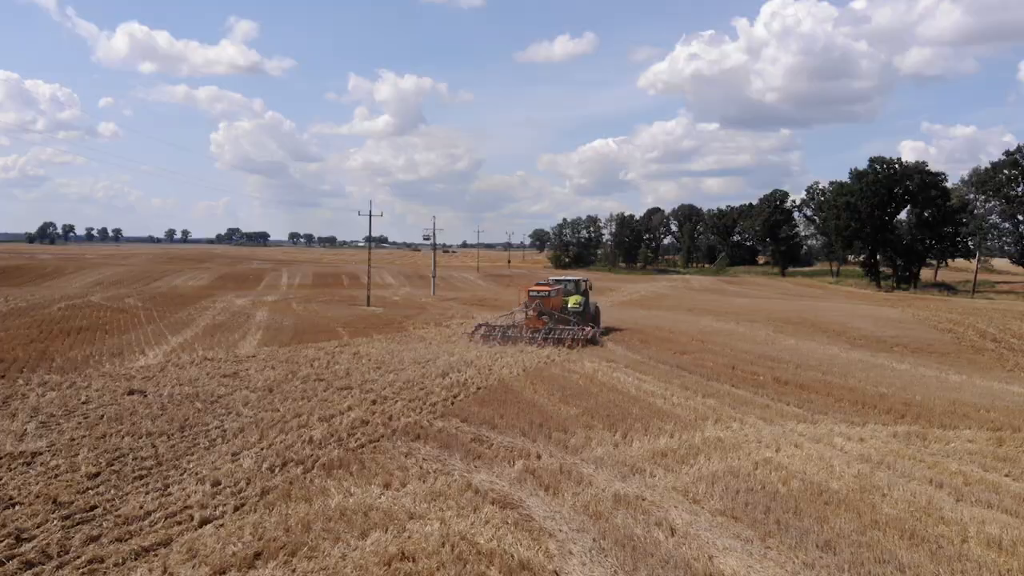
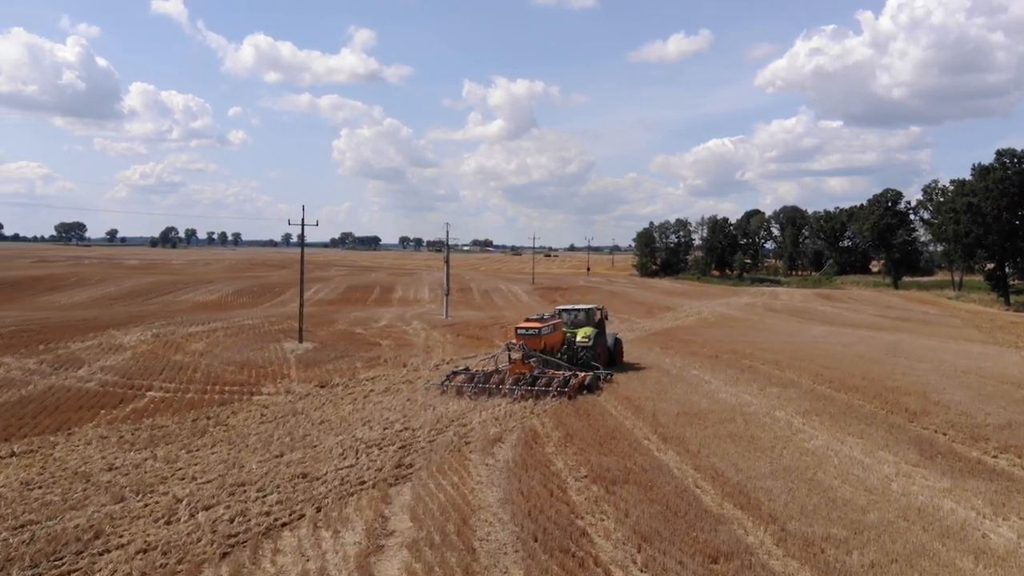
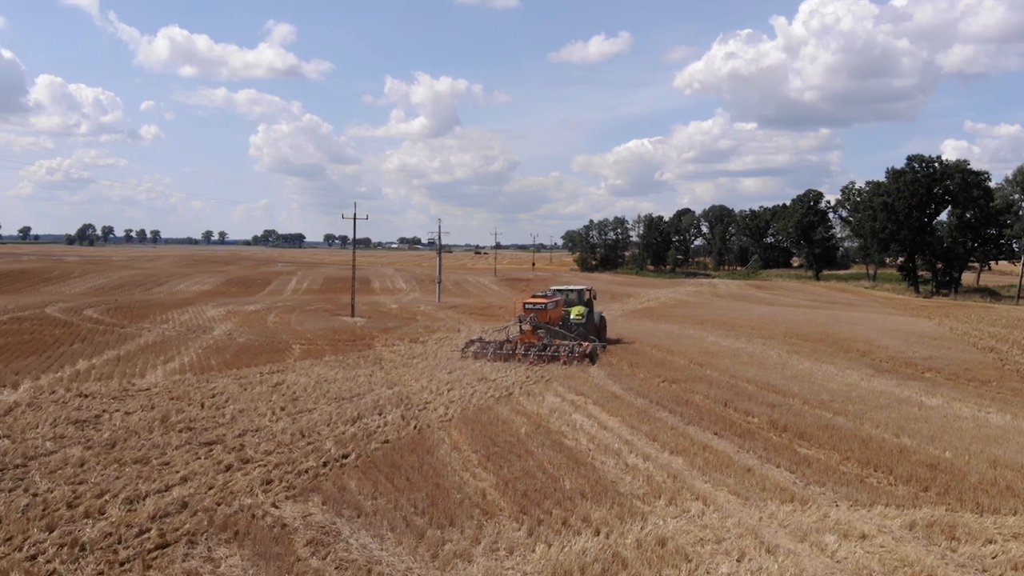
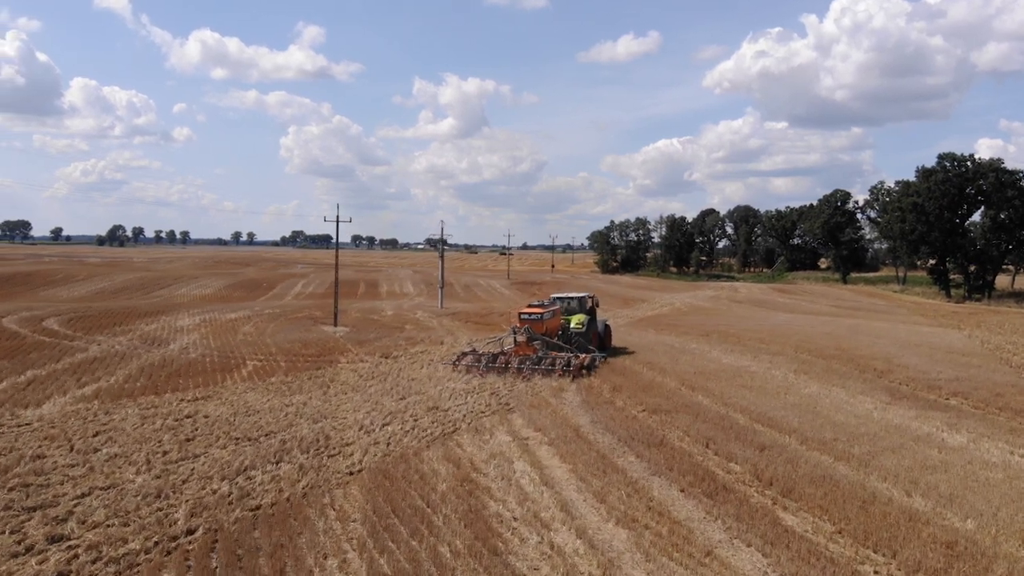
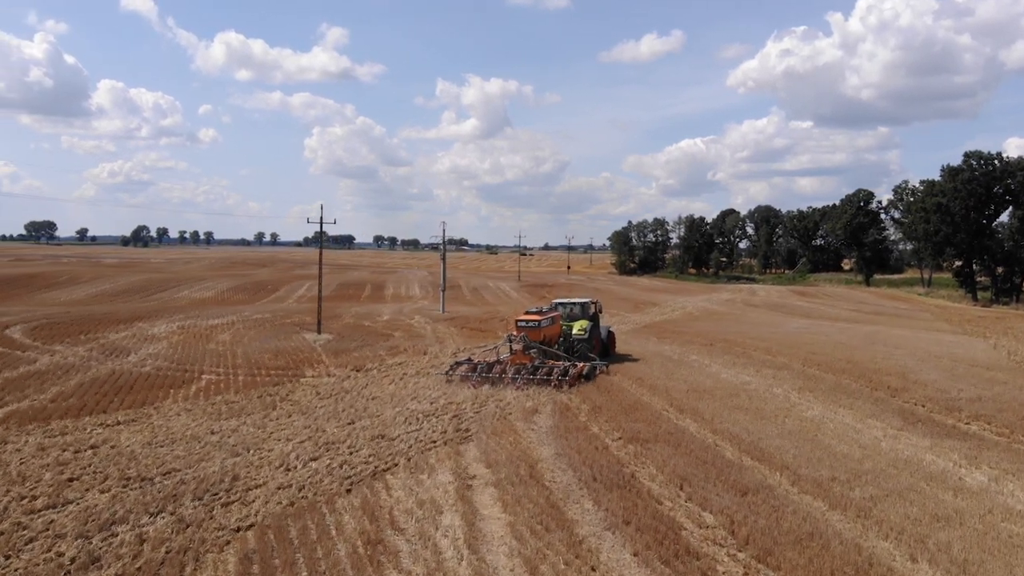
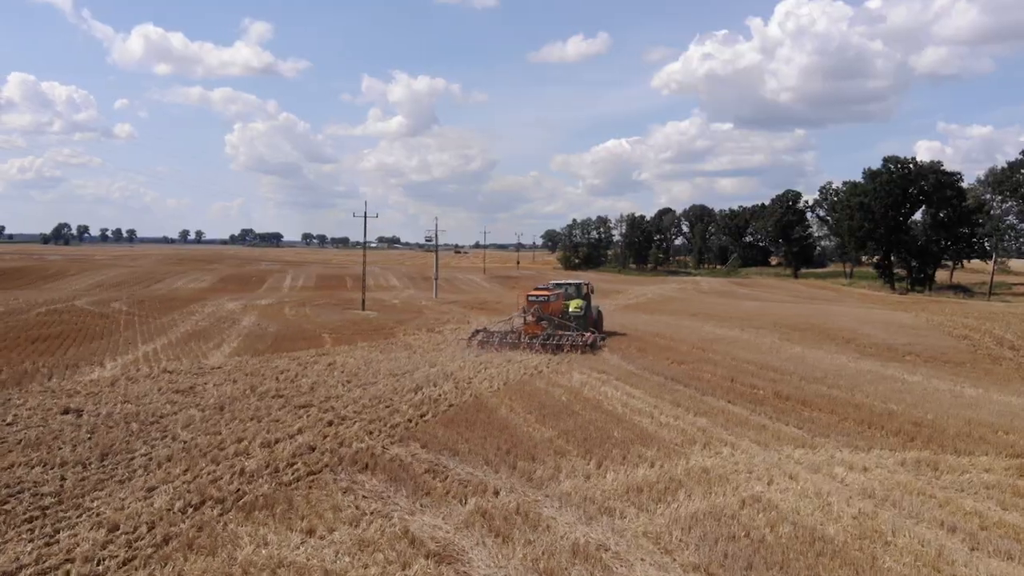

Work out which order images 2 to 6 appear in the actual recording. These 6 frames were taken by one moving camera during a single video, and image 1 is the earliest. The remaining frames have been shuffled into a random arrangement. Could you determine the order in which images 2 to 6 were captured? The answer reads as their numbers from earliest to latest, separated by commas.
6, 3, 4, 5, 2
